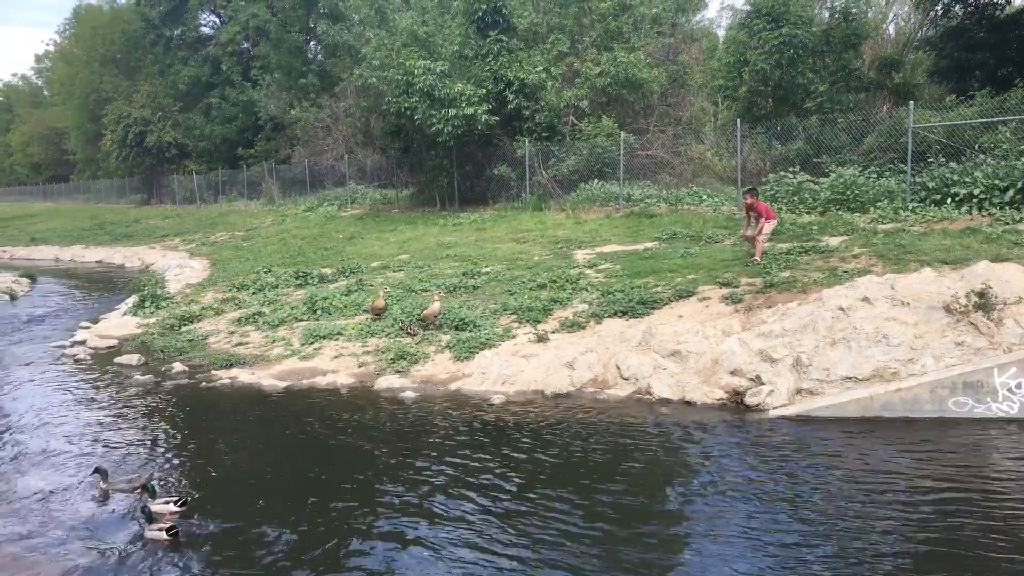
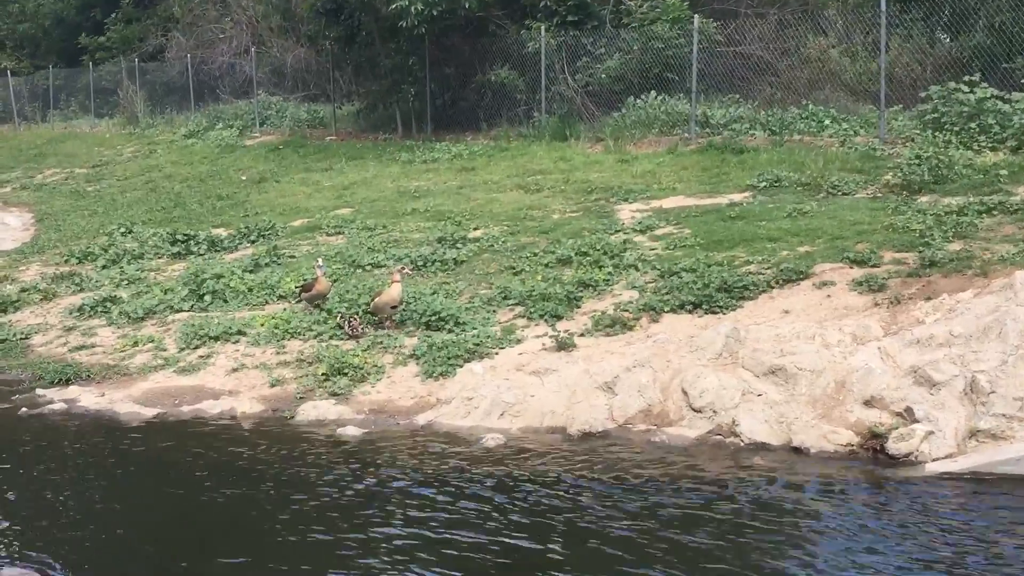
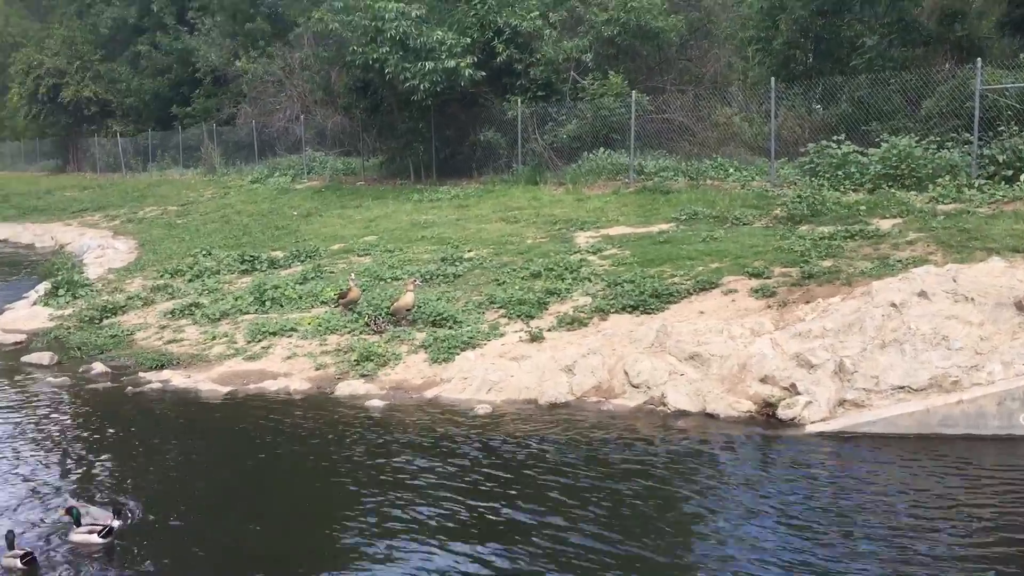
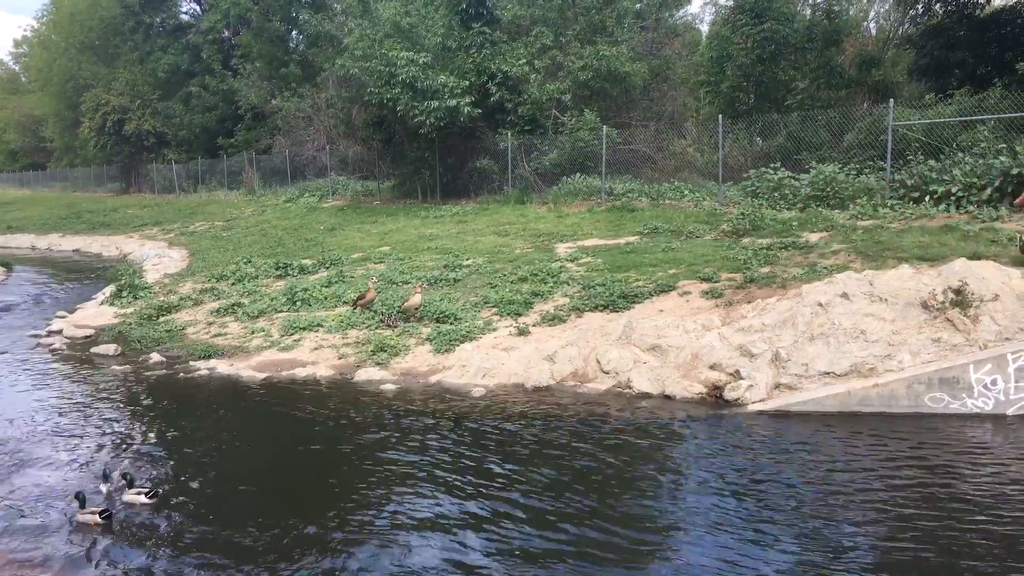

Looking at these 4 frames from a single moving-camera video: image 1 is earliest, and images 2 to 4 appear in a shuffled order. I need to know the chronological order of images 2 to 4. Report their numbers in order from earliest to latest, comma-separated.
4, 3, 2
